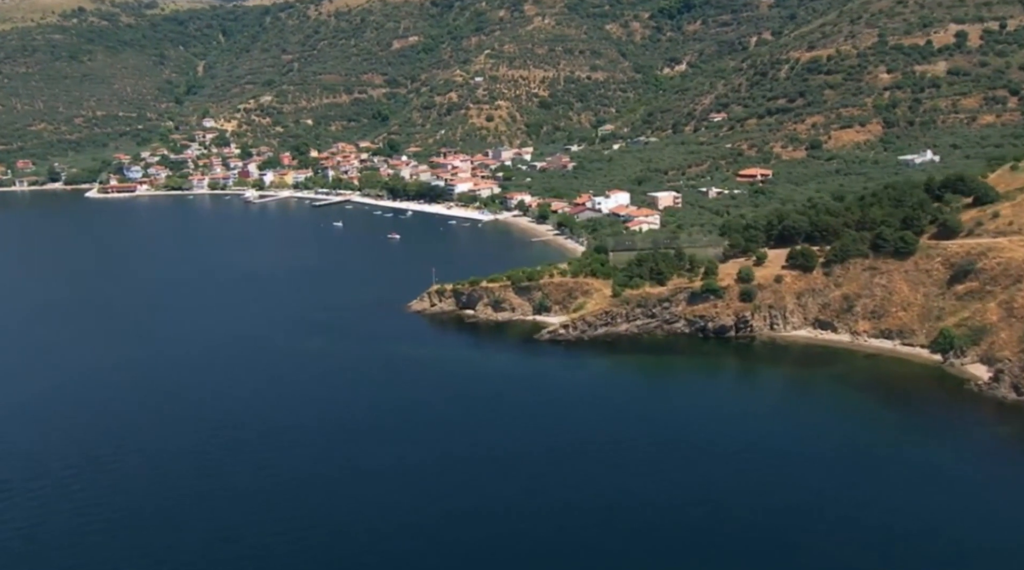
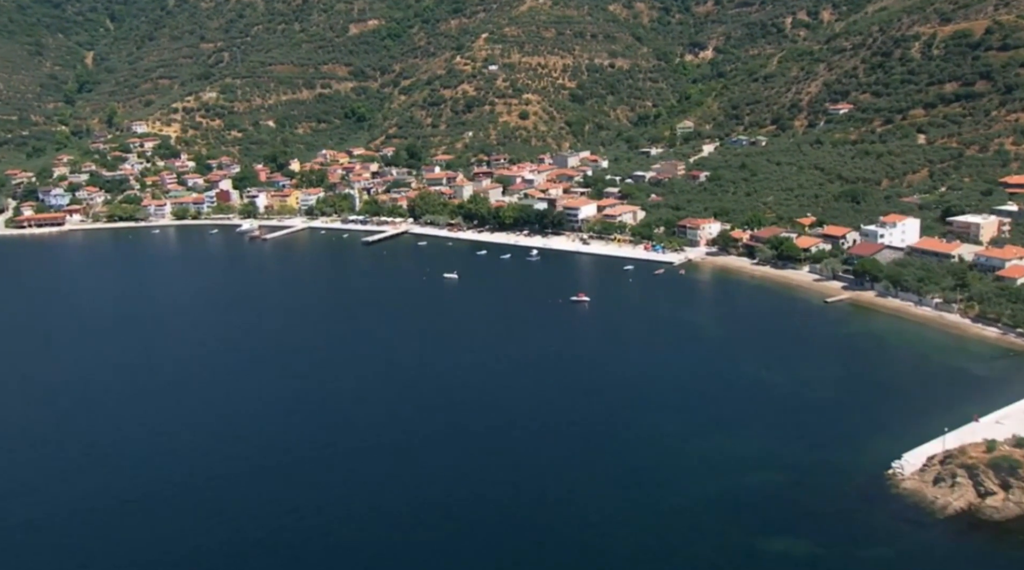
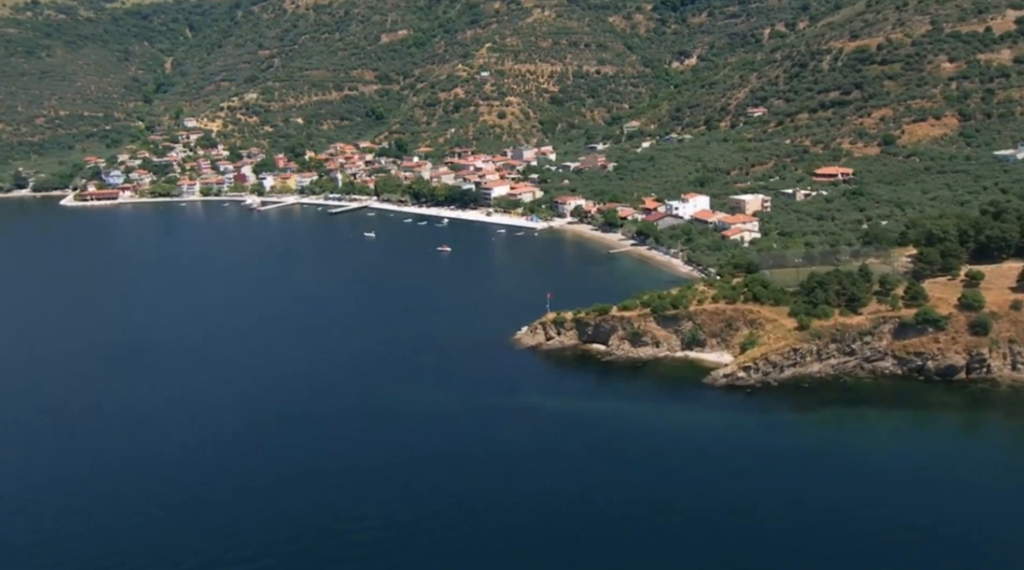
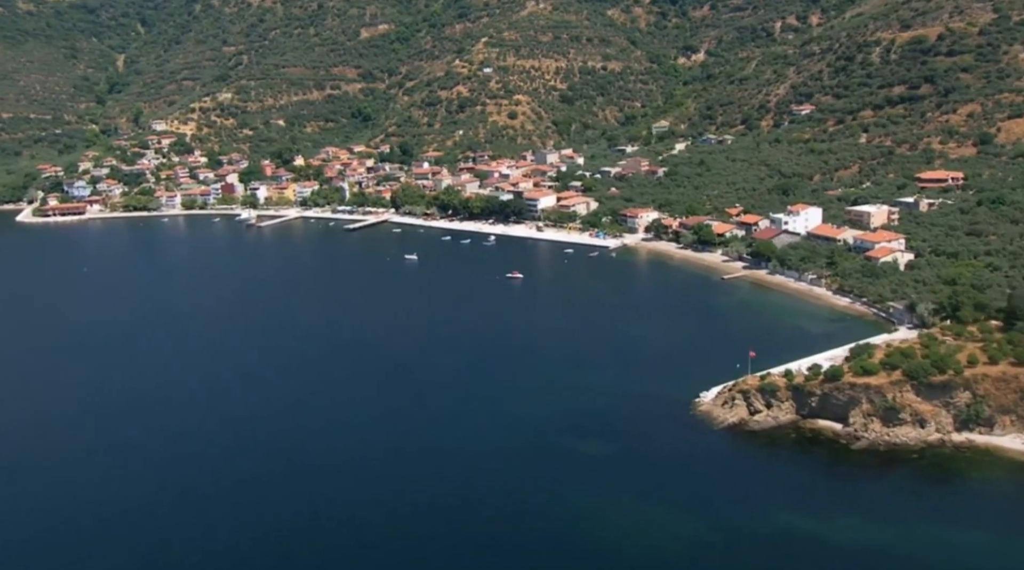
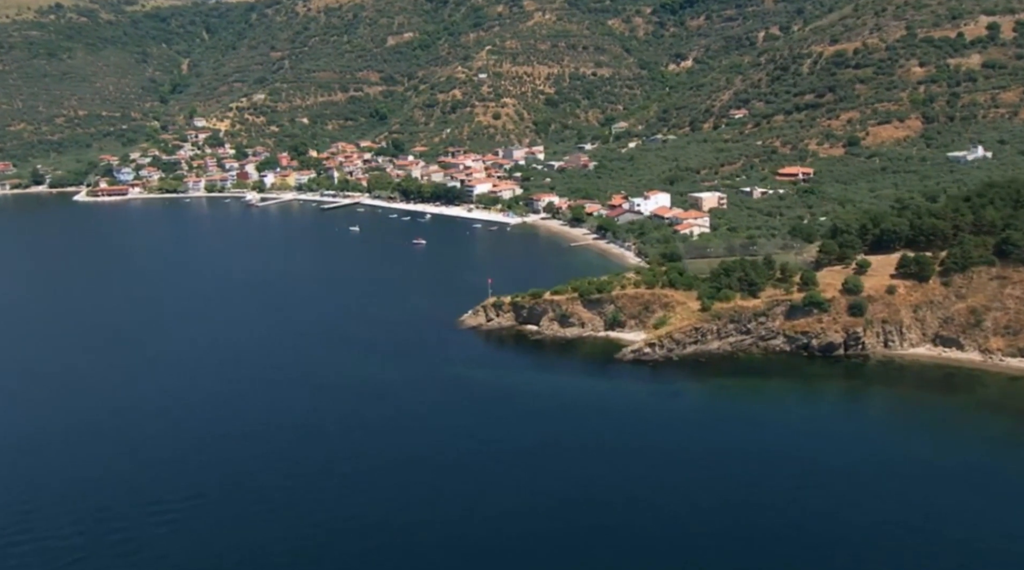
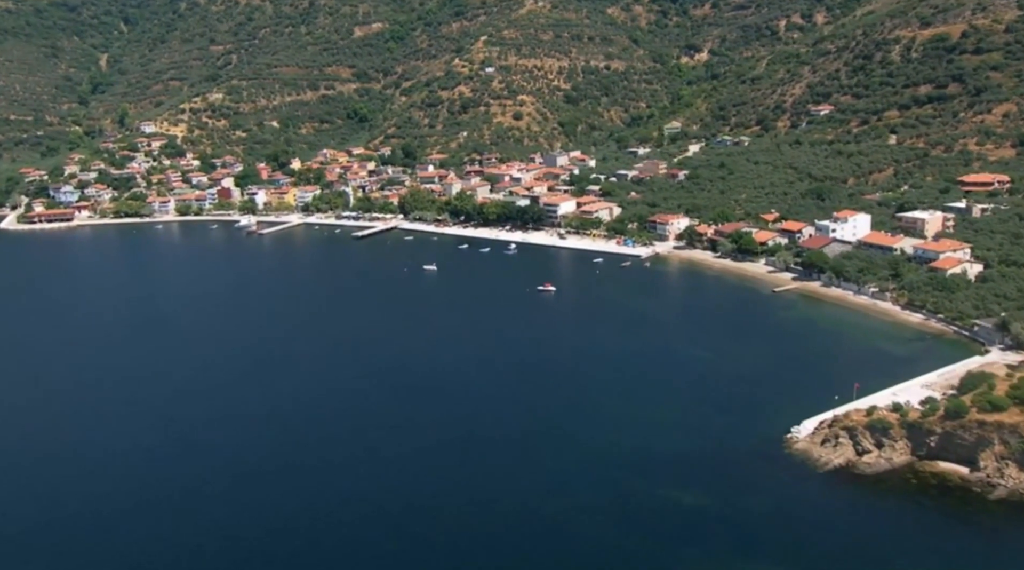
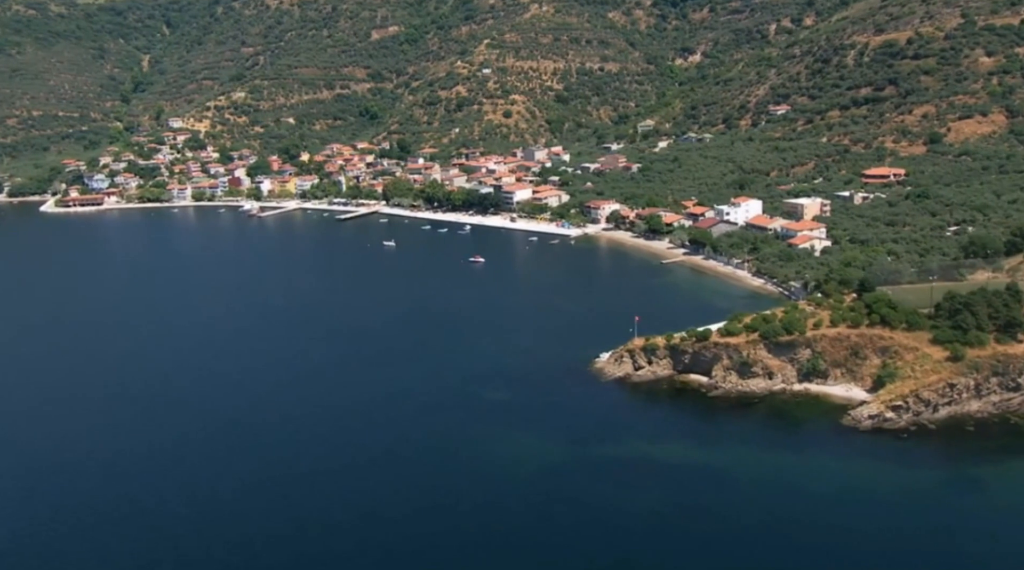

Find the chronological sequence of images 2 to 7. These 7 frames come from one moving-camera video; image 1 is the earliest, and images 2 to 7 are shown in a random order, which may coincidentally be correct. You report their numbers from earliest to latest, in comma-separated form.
5, 3, 7, 4, 6, 2
